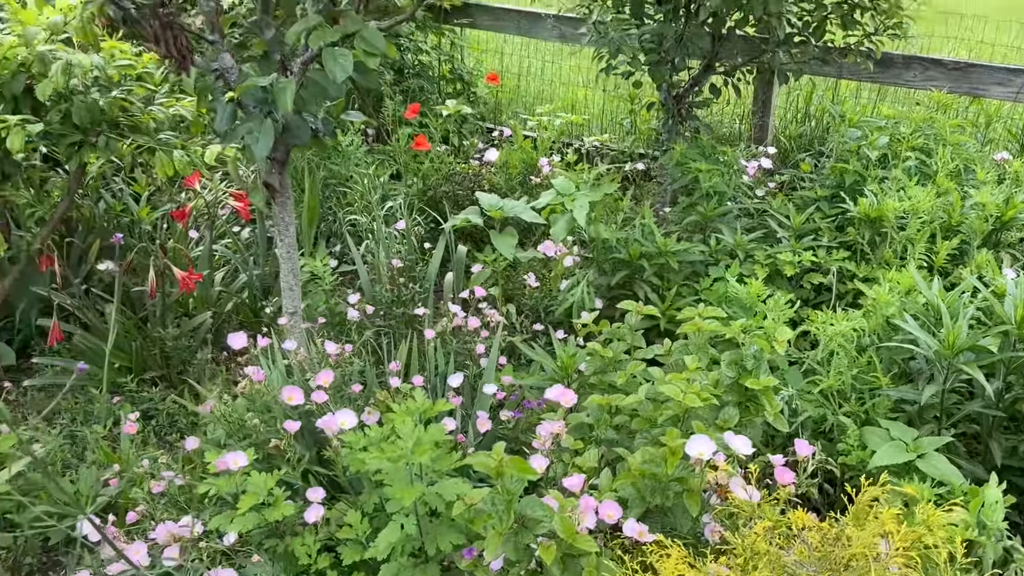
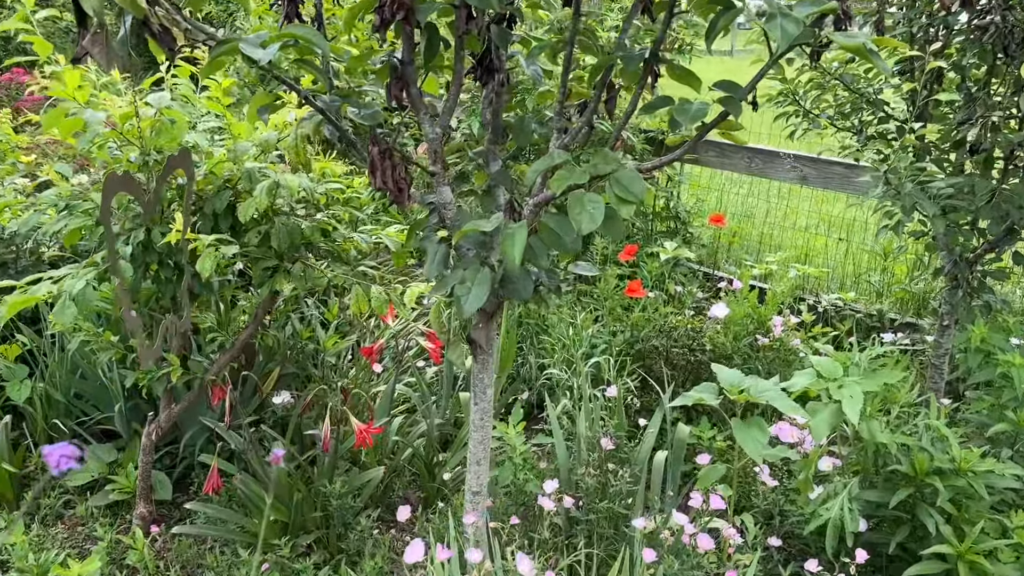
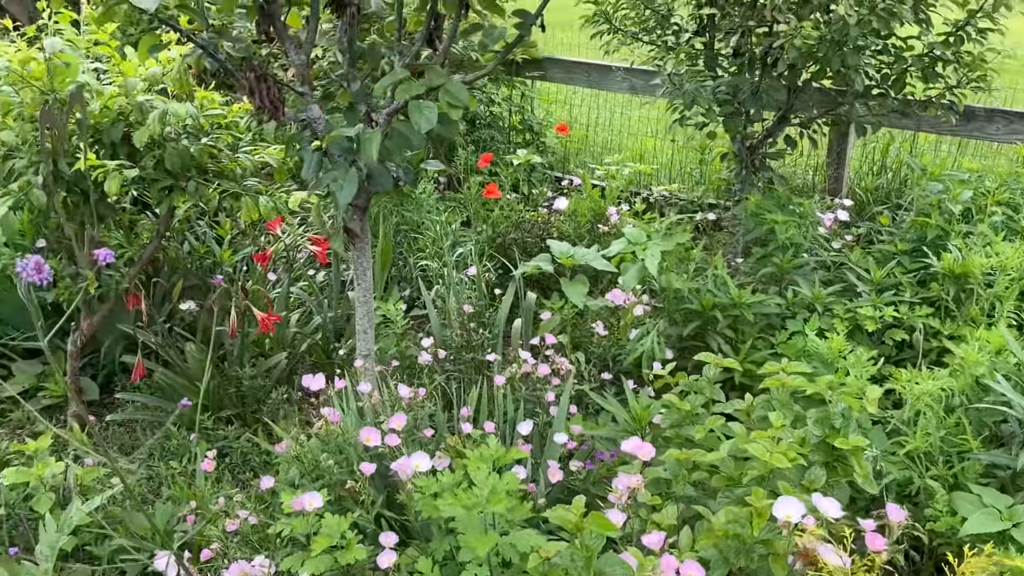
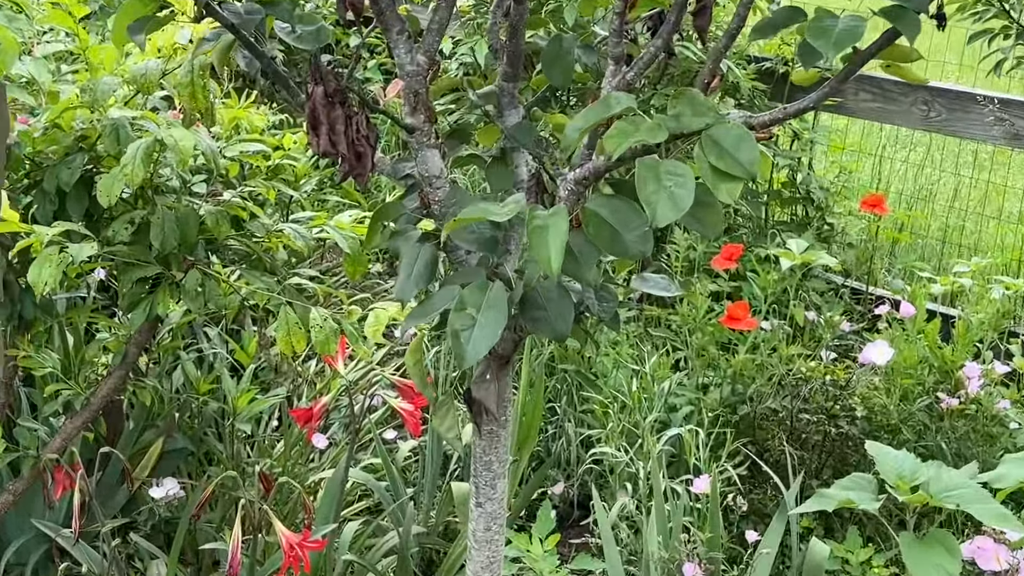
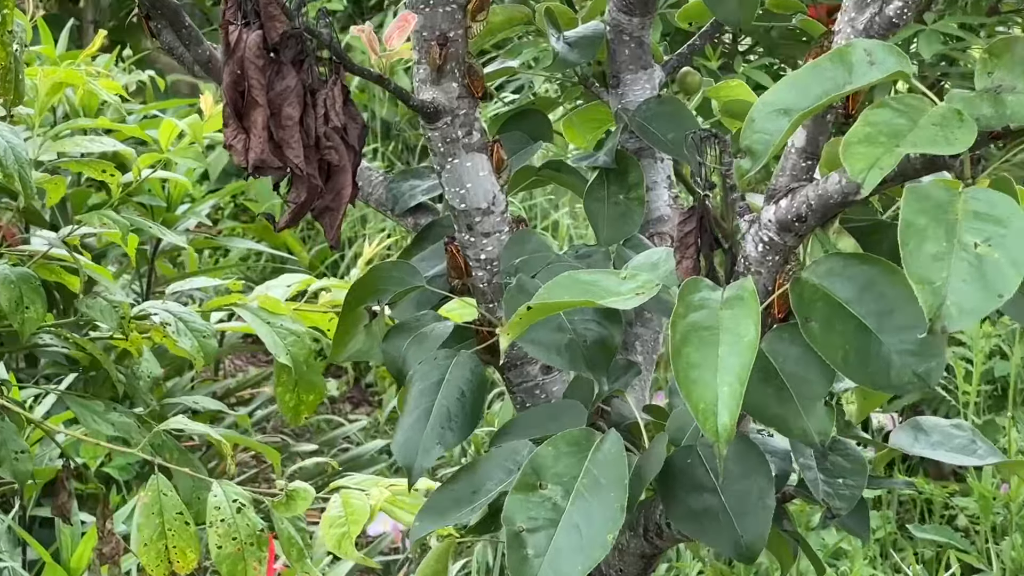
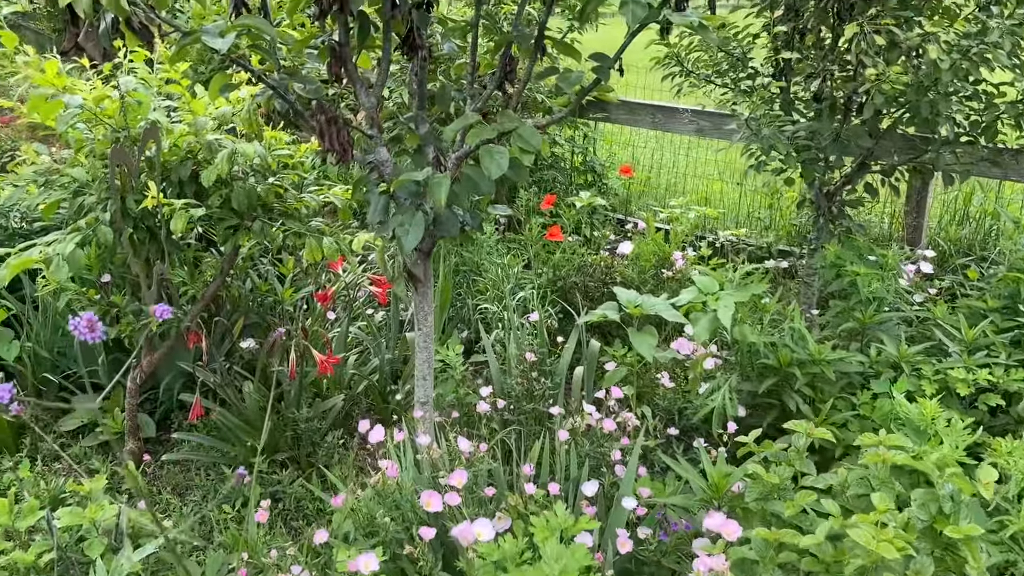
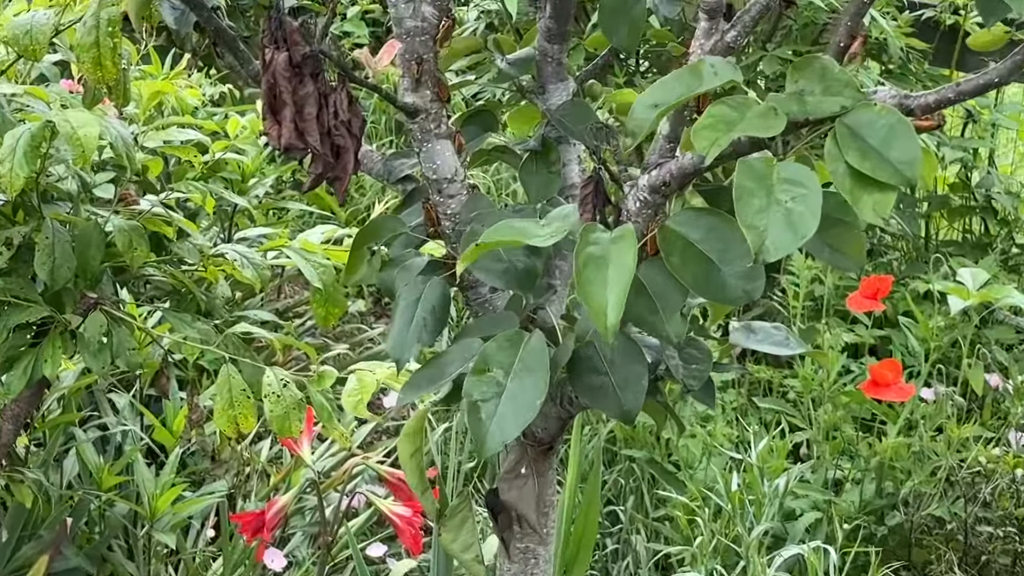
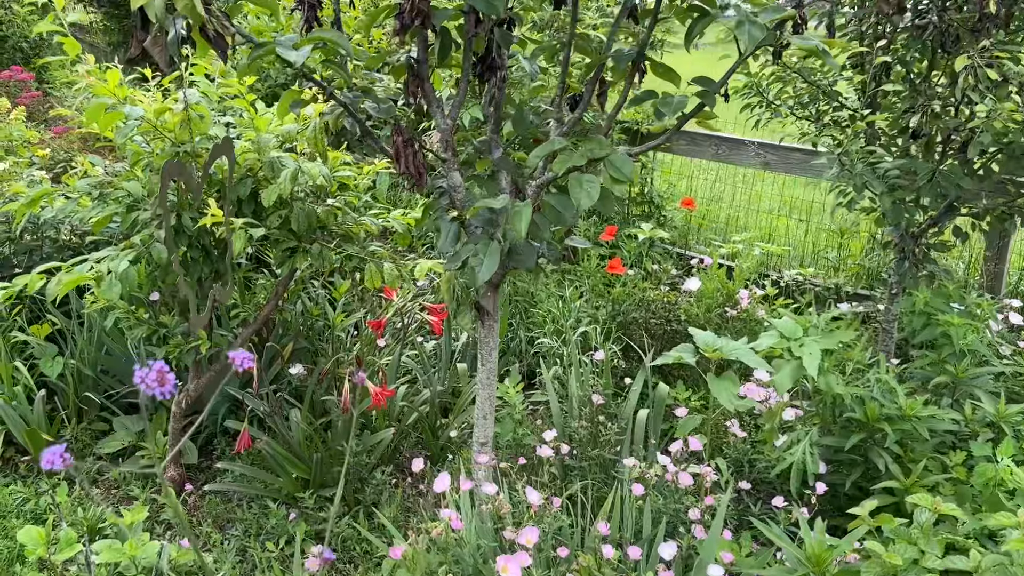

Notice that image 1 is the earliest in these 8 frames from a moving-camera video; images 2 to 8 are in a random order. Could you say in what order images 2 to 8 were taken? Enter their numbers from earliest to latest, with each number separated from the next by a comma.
3, 6, 8, 2, 4, 7, 5
